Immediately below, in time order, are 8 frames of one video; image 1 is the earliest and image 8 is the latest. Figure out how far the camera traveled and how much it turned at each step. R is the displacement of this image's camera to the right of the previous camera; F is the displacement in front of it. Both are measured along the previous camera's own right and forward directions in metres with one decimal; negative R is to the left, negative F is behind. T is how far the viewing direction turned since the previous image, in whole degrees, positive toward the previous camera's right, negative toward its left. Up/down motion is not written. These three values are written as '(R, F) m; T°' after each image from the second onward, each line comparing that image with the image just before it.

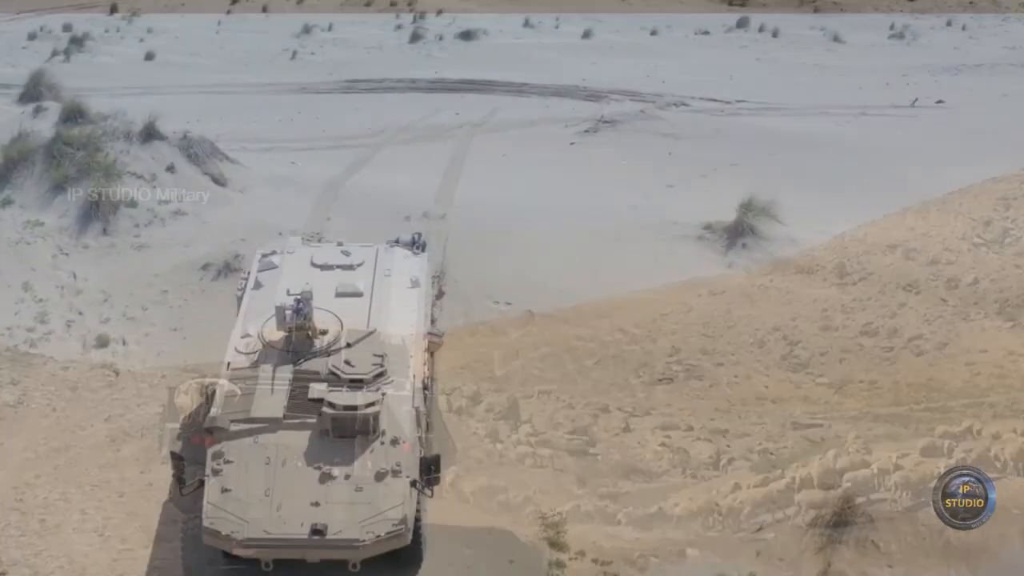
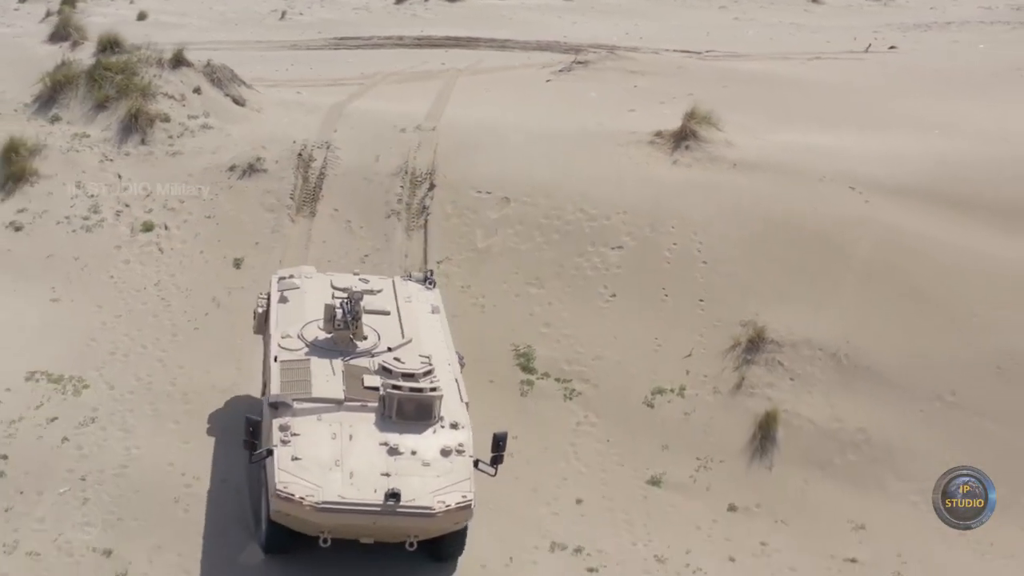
(+0.1, -2.5) m; +1°
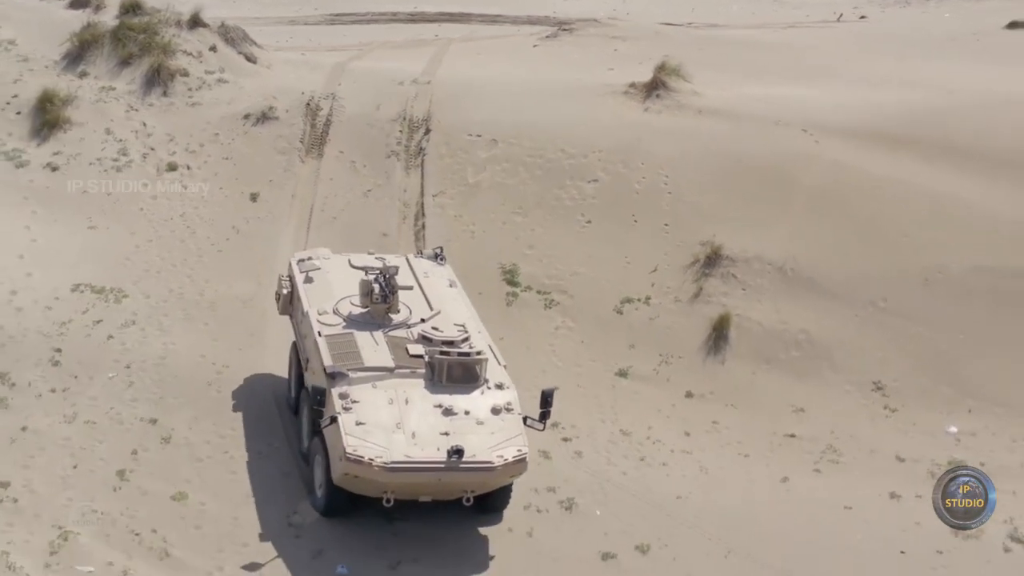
(+0.1, -1.7) m; 0°
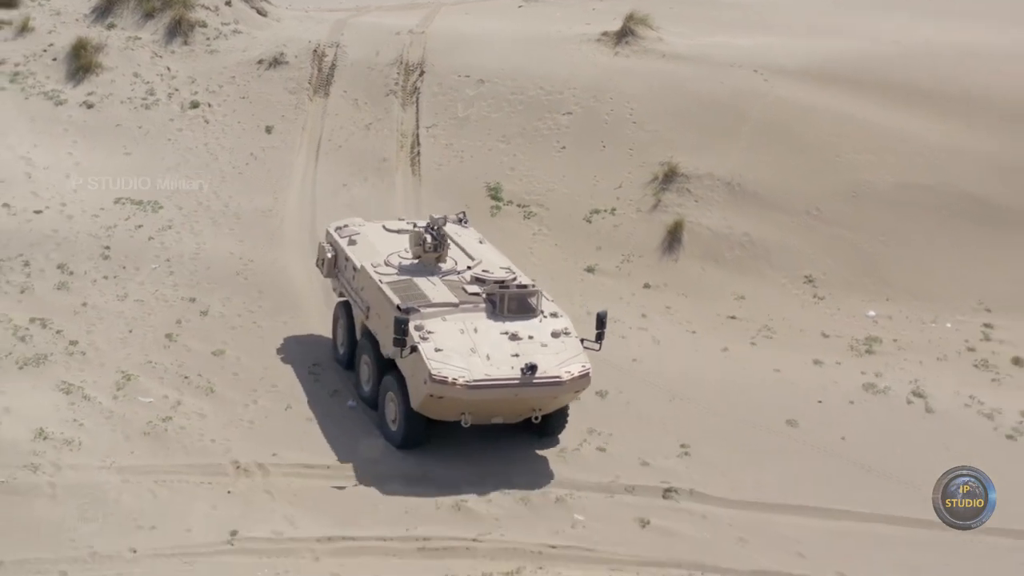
(+0.1, -2.1) m; 0°
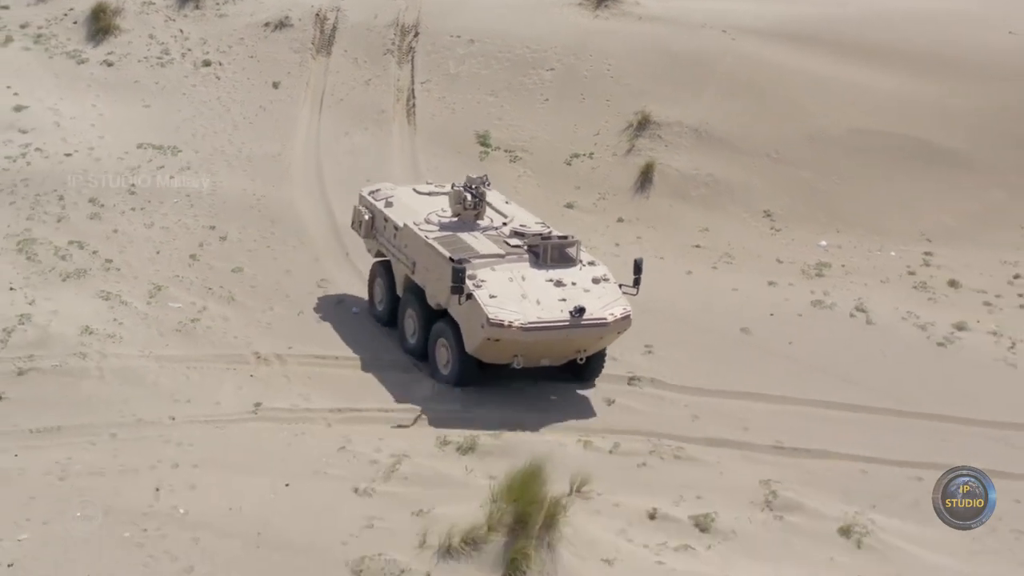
(+0.1, -1.6) m; 0°
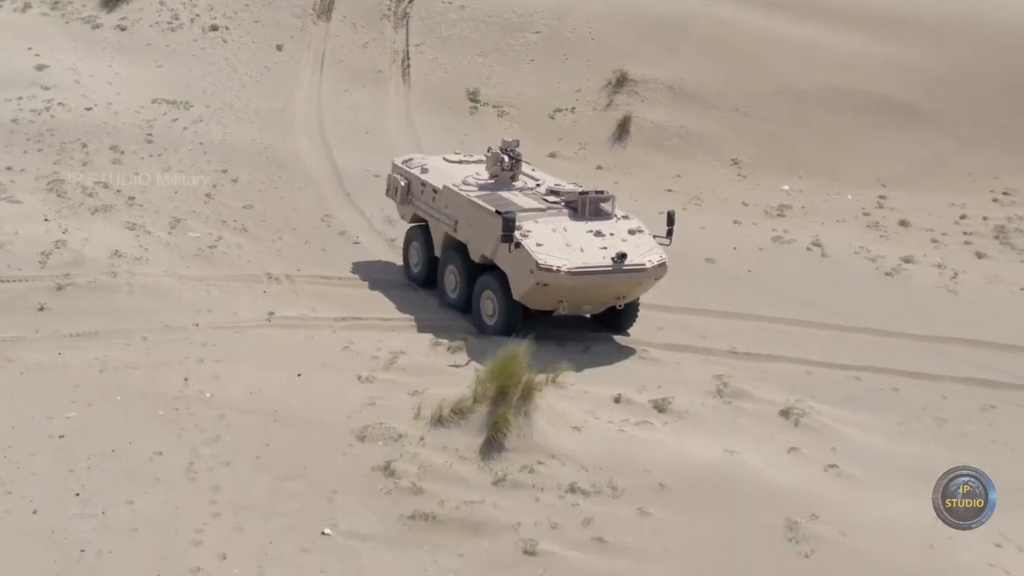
(+0.1, -1.4) m; 0°
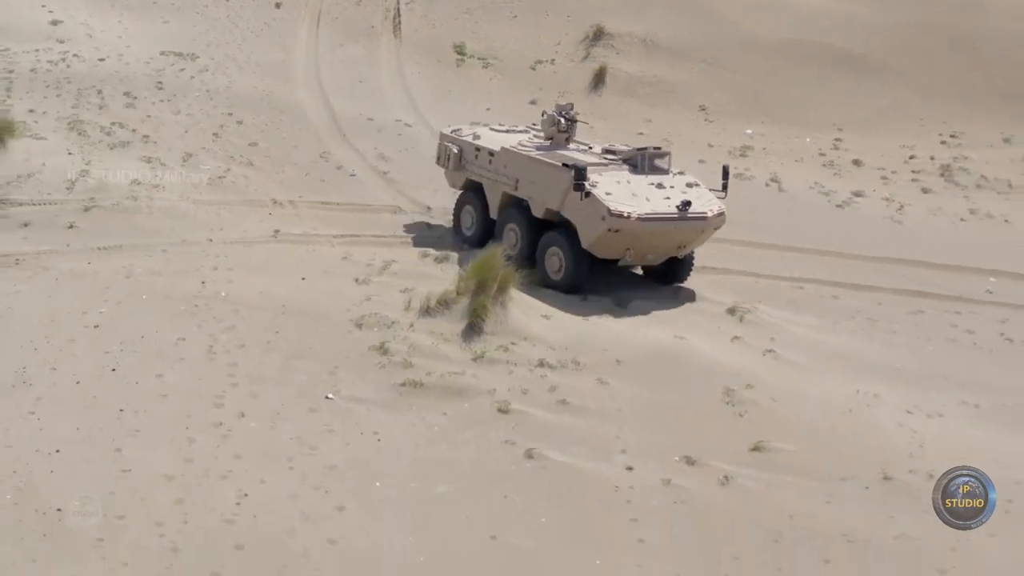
(+0.1, -1.5) m; 0°
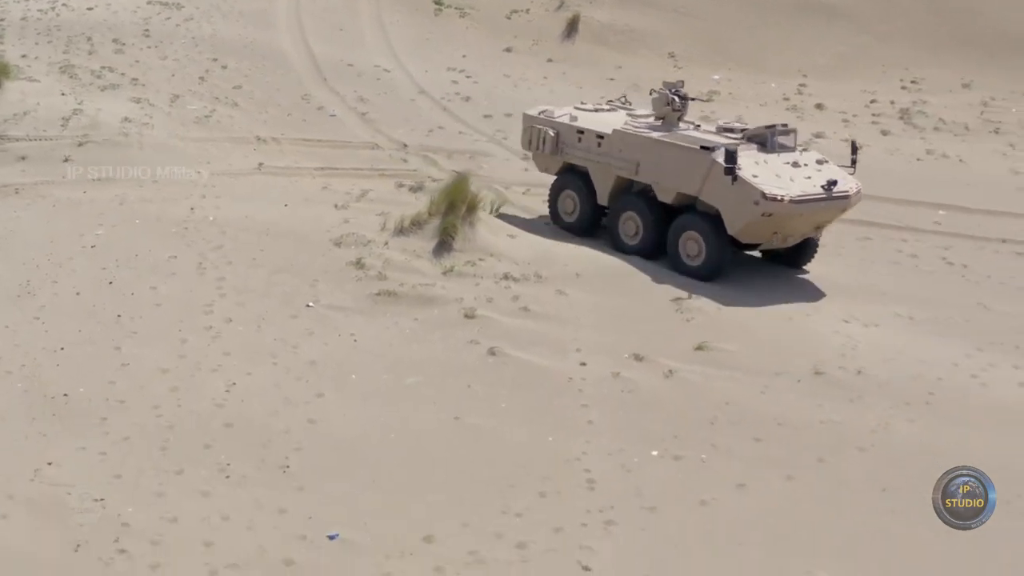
(+0.2, -0.9) m; 0°
